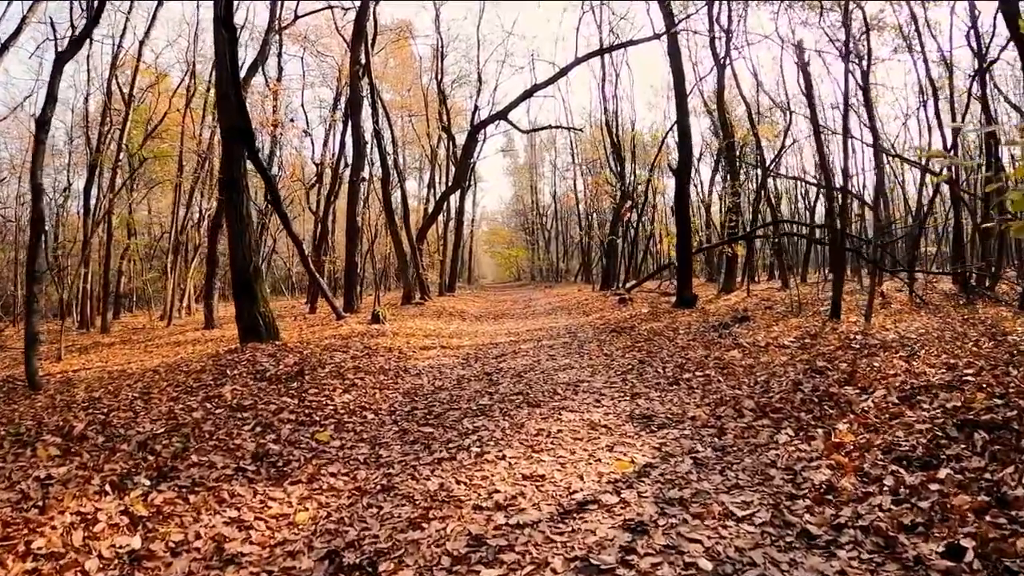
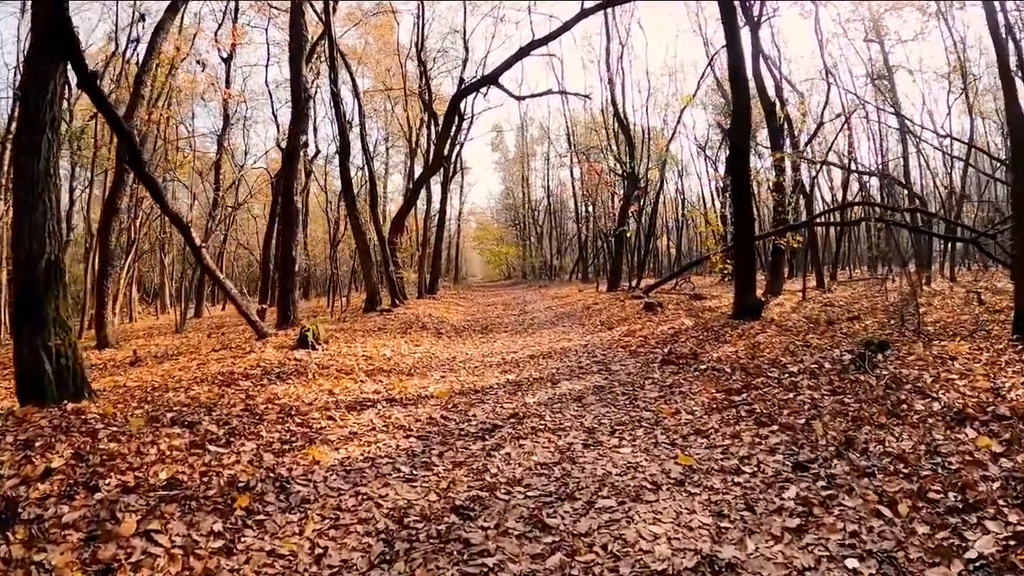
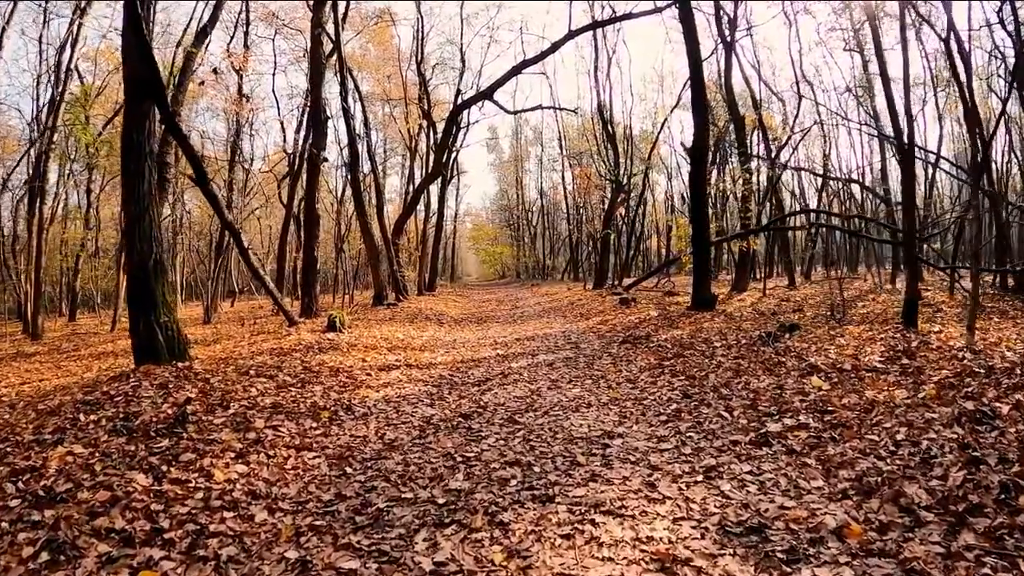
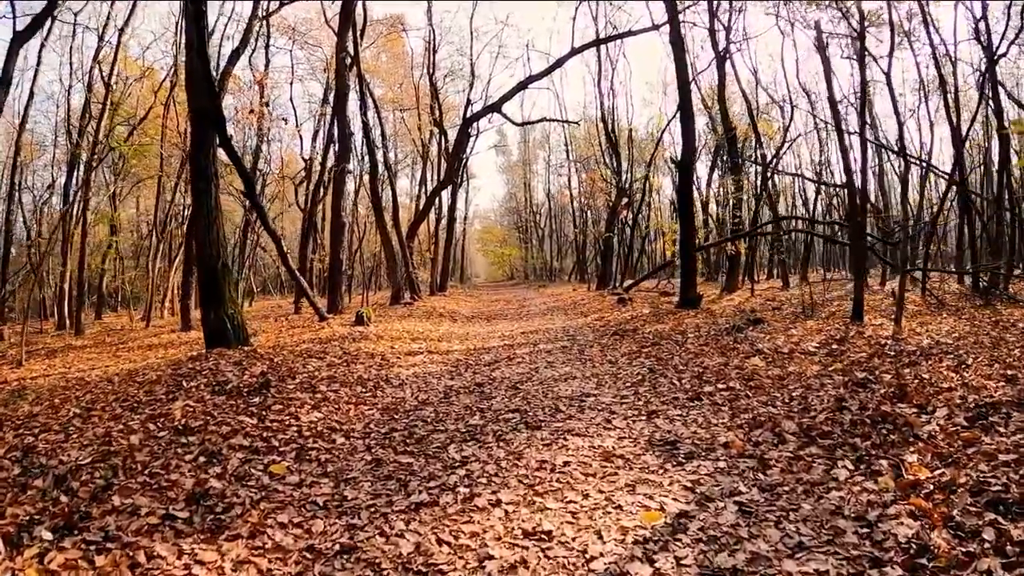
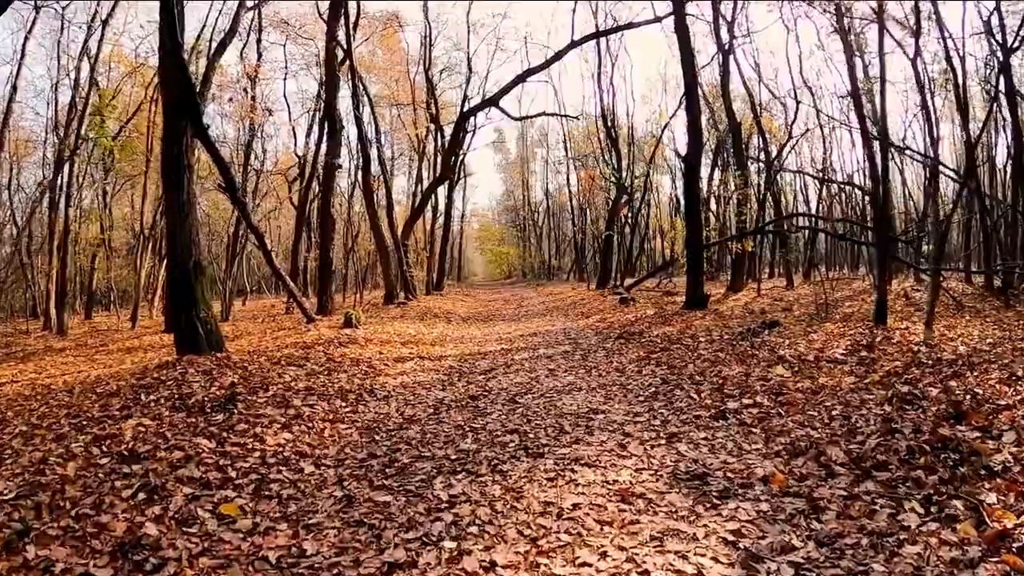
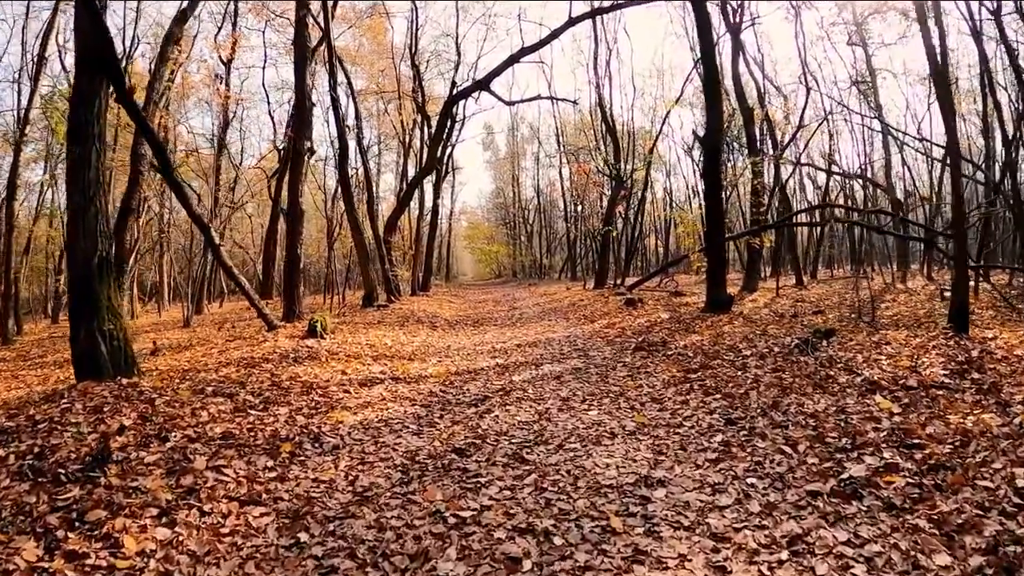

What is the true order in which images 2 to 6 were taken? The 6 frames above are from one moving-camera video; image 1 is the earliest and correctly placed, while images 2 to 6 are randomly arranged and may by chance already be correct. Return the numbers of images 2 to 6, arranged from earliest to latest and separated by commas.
4, 5, 3, 6, 2
